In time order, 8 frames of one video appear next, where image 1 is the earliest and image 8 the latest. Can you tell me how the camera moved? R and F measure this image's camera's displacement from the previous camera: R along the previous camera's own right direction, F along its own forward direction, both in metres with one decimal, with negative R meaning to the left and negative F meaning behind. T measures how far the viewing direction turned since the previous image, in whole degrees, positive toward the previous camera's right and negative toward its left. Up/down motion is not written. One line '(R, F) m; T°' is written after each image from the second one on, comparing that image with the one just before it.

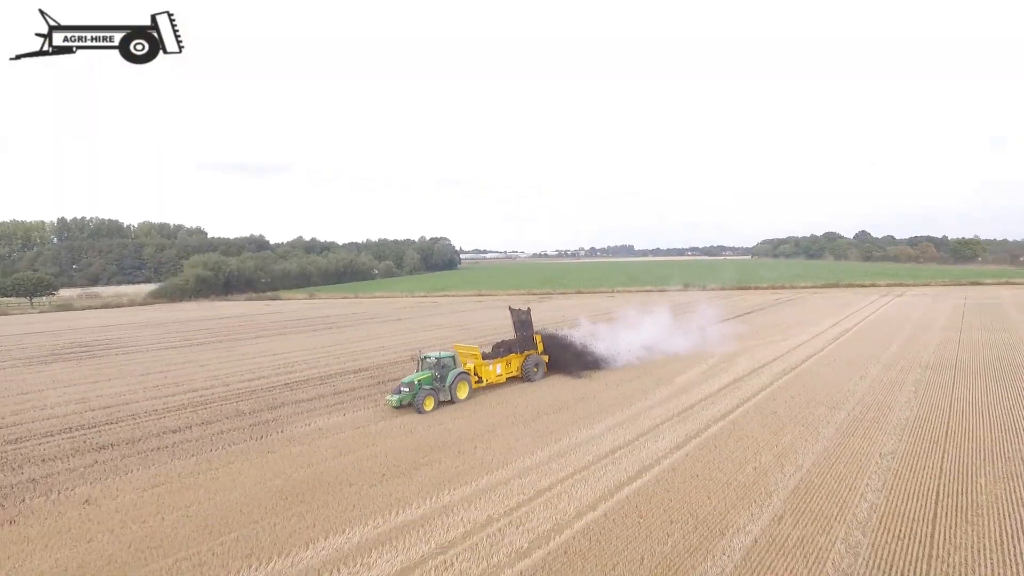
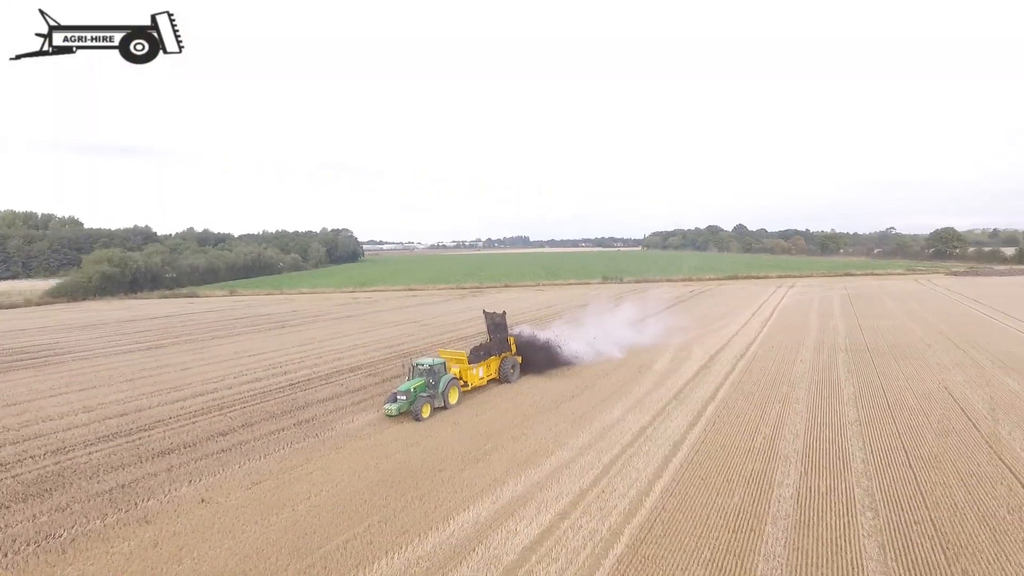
(-2.2, -1.0) m; +10°
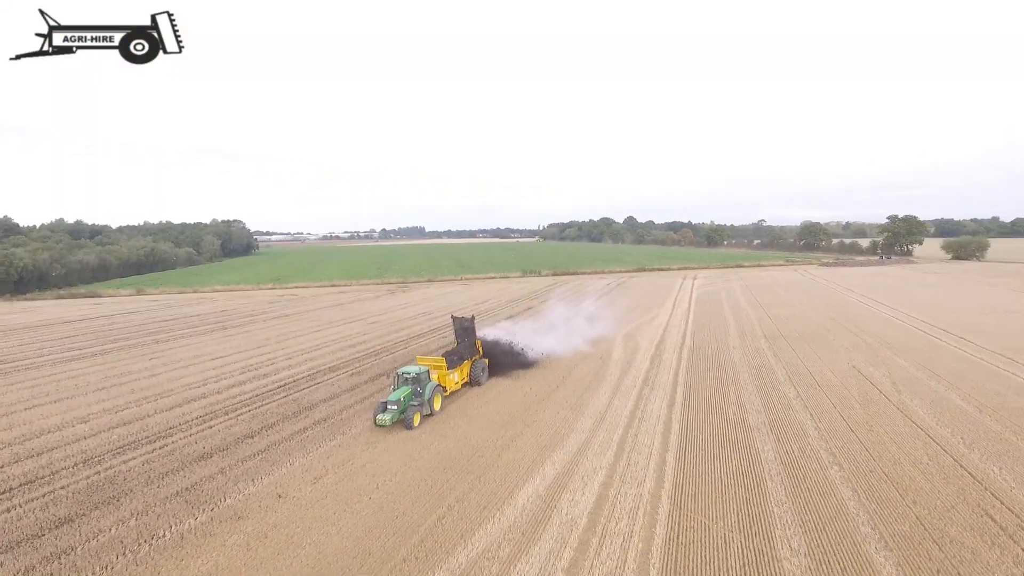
(-2.0, -1.0) m; +10°
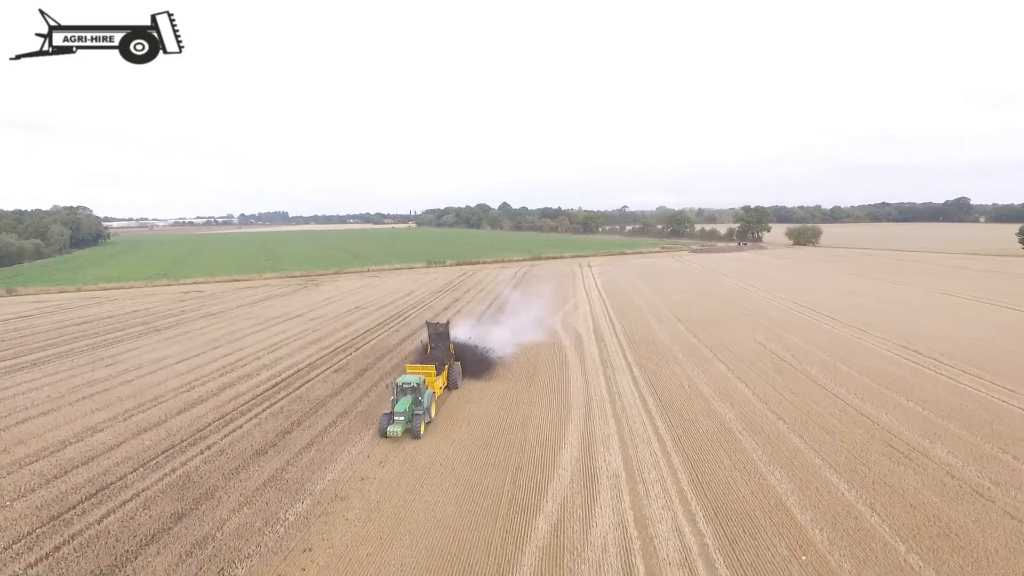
(-2.6, -1.5) m; +12°
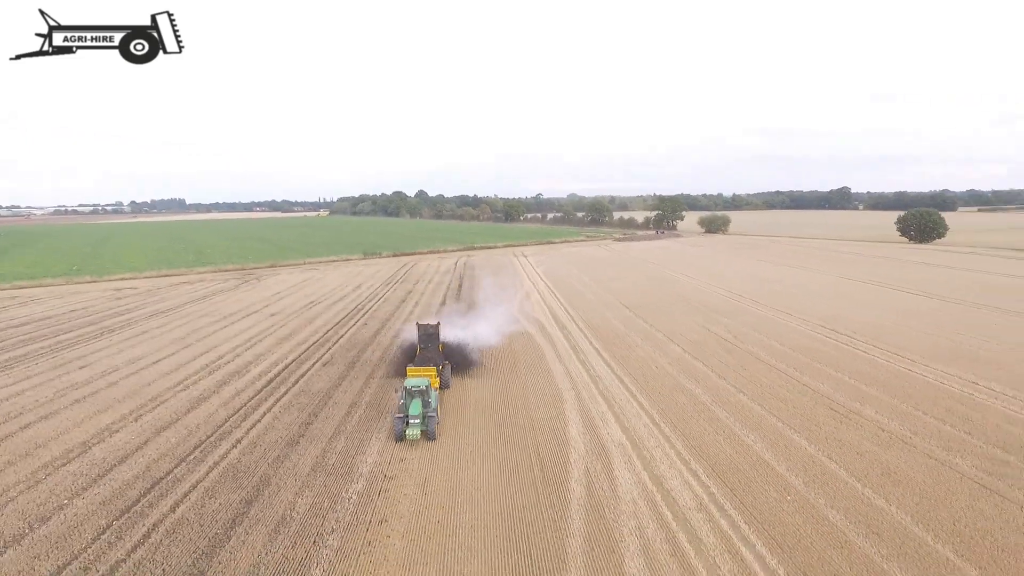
(-1.8, -1.2) m; +8°
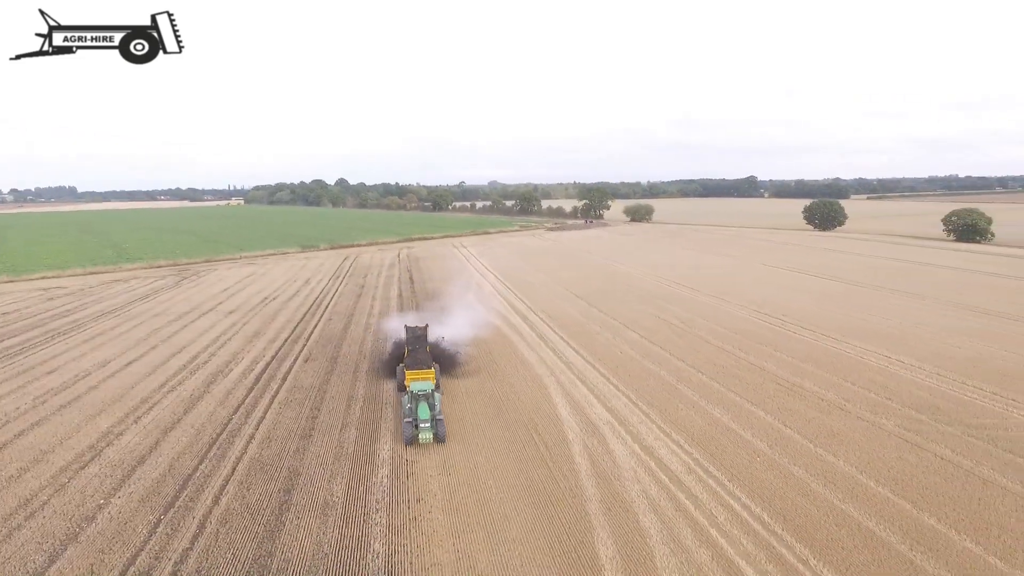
(-1.5, -1.0) m; +7°
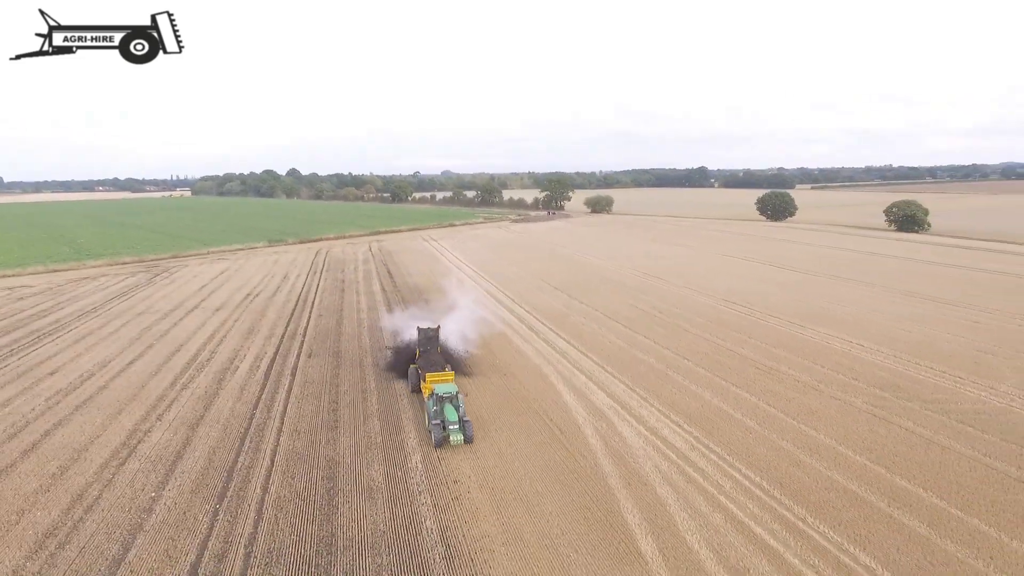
(-1.2, -0.9) m; +4°
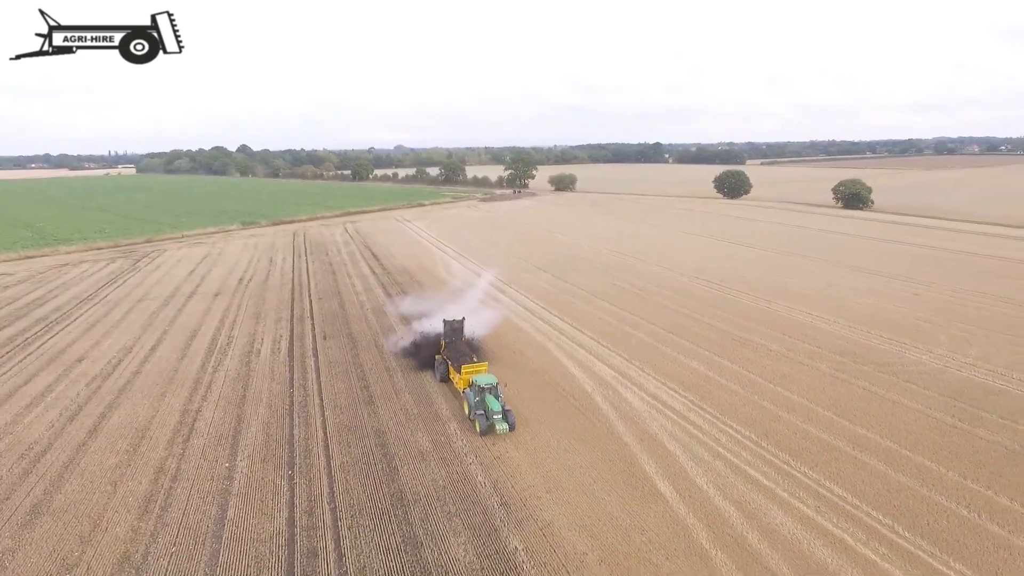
(-1.4, -1.5) m; +4°
